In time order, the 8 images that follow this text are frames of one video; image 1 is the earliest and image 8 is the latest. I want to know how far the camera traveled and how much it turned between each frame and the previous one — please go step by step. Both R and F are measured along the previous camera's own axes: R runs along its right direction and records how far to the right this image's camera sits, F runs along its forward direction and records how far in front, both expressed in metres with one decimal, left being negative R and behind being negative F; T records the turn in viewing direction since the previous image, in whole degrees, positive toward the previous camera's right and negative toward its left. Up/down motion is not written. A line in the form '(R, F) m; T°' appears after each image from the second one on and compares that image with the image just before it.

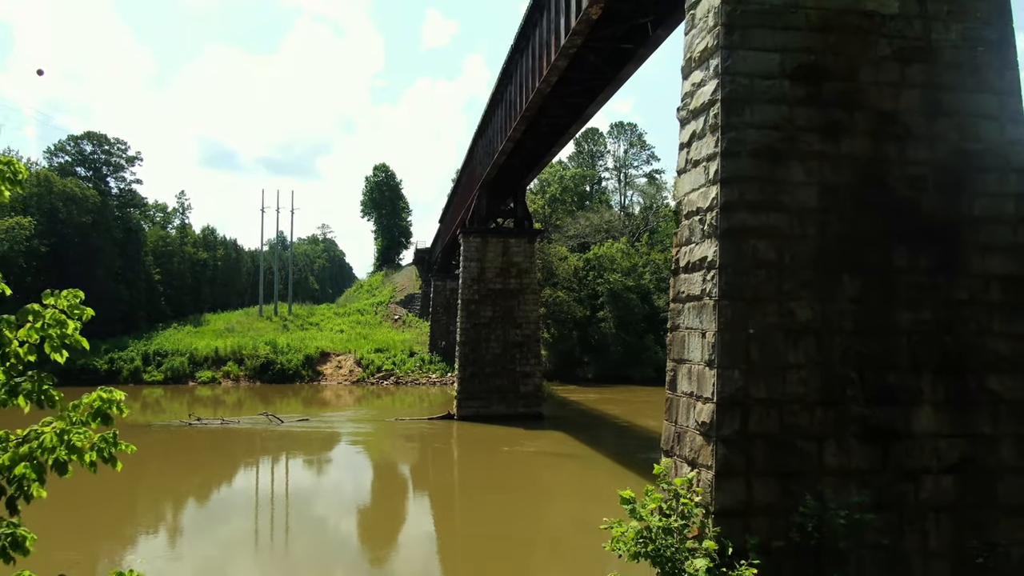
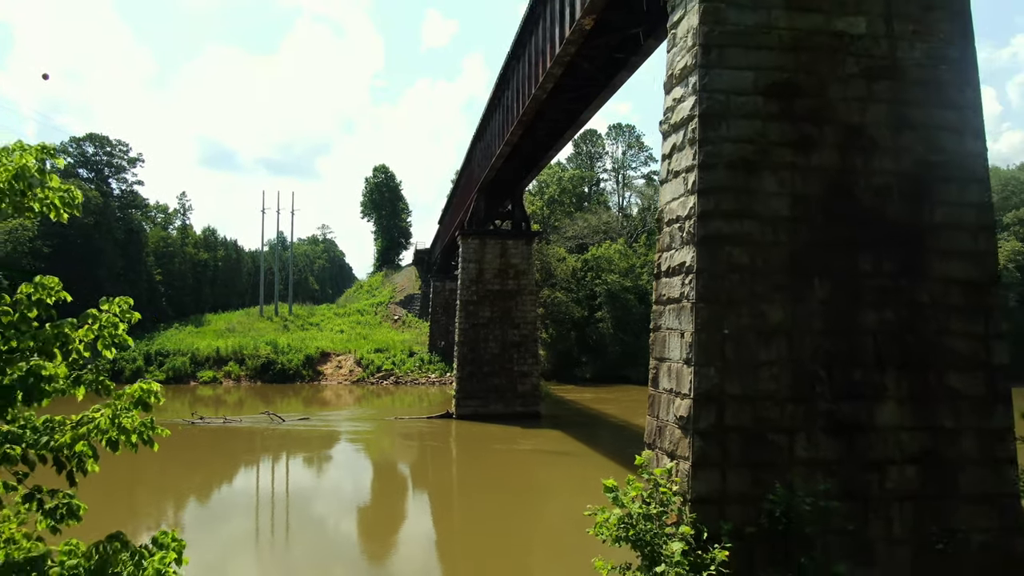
(+0.1, -0.3) m; 0°
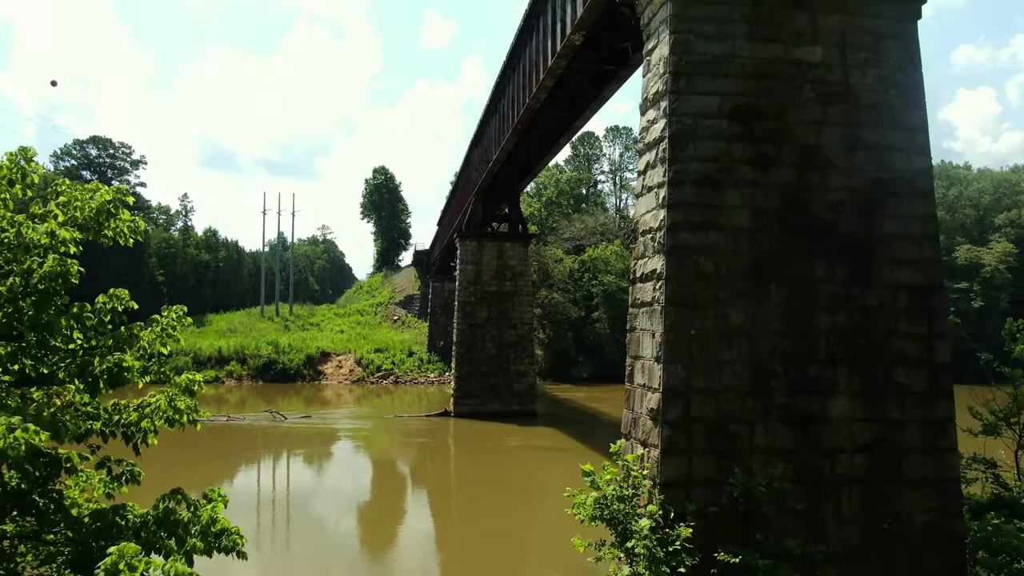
(+0.1, -0.4) m; 0°
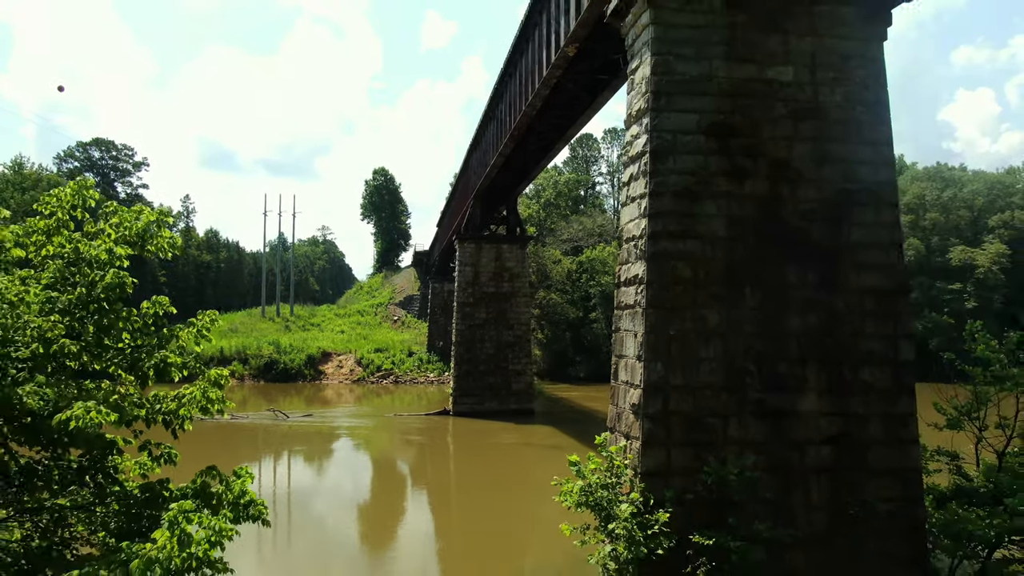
(+0.1, -0.3) m; 0°
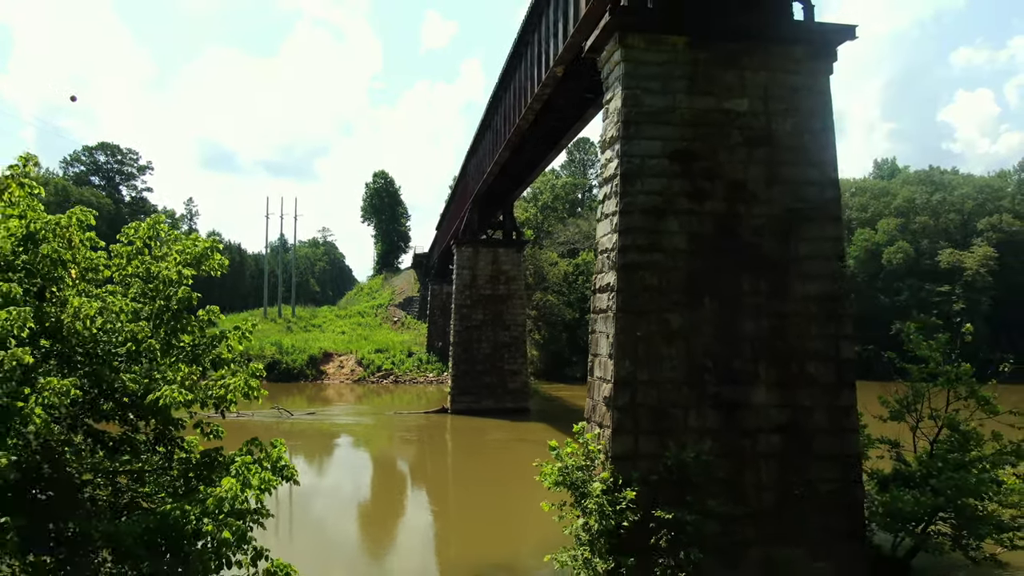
(+0.1, -0.7) m; 0°
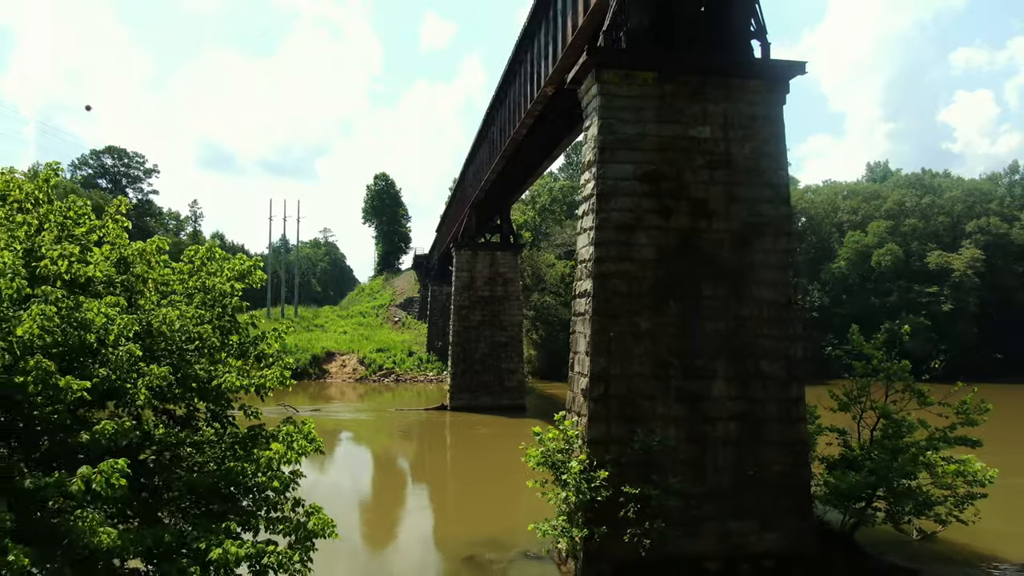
(+0.1, -0.8) m; 0°
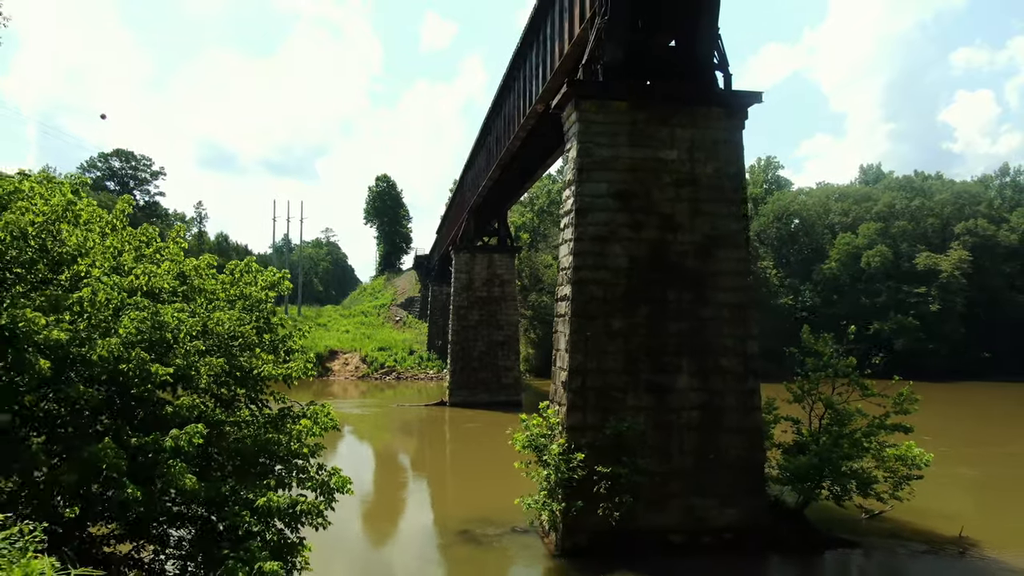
(+0.1, -0.8) m; 0°
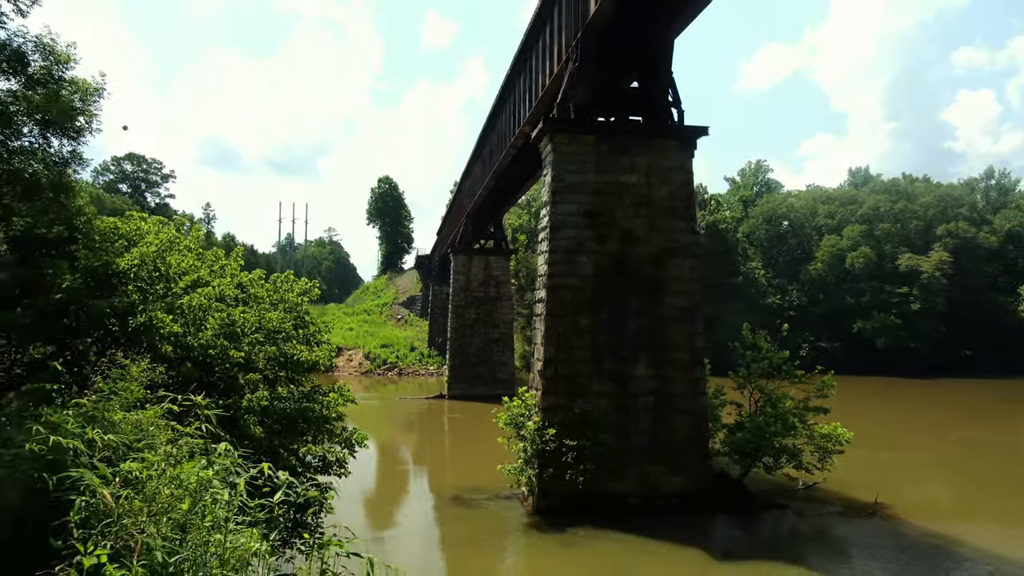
(+0.2, -1.4) m; 0°
